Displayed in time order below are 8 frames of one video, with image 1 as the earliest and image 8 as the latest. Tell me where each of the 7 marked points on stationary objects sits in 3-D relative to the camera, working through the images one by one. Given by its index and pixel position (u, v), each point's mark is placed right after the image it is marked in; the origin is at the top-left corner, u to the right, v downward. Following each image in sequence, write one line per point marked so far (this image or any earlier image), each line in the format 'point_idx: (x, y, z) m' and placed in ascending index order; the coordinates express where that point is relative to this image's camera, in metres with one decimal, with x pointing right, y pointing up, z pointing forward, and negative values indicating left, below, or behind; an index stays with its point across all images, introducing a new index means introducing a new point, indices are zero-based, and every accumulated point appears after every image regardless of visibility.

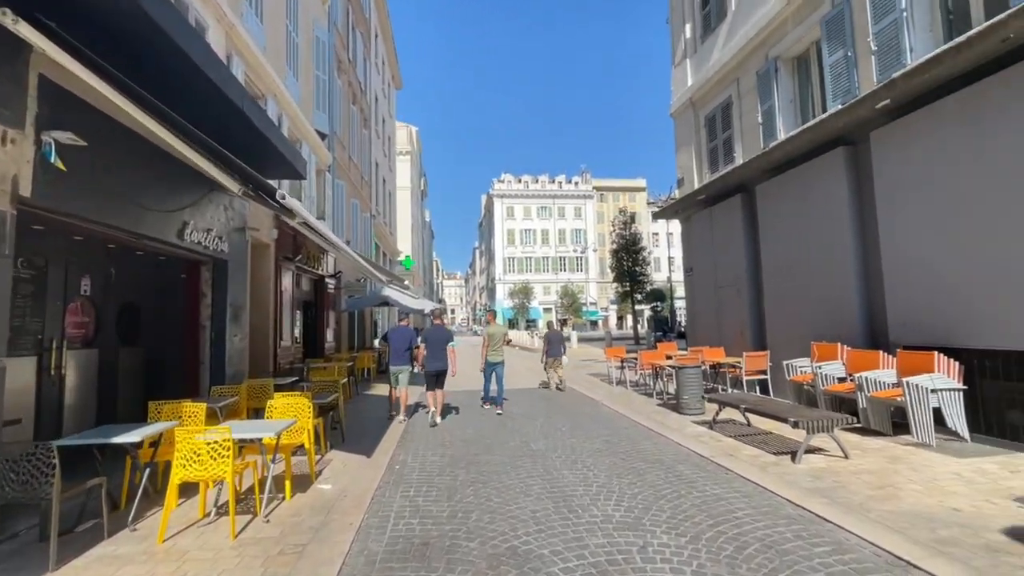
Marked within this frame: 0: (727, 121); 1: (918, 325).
0: (+5.4, +4.2, +12.6) m
1: (+5.8, -0.5, +7.2) m
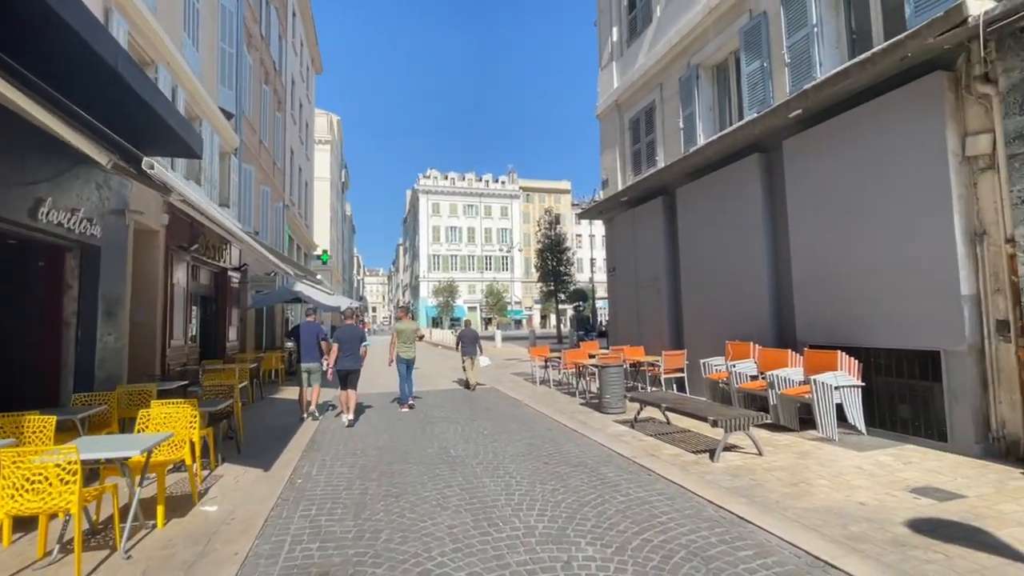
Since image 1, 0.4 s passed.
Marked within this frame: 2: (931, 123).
0: (+3.5, +4.2, +12.9) m
1: (+4.7, -0.6, +7.6) m
2: (+5.1, +2.0, +6.1) m
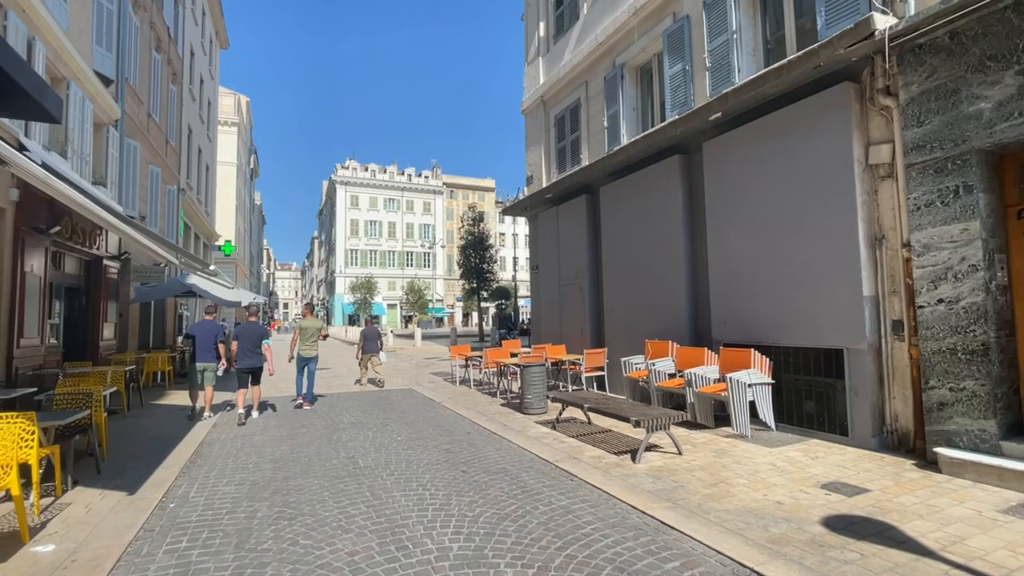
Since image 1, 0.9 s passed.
0: (+1.6, +4.2, +12.8) m
1: (+3.5, -0.6, +7.8) m
2: (+4.1, +2.0, +6.4) m
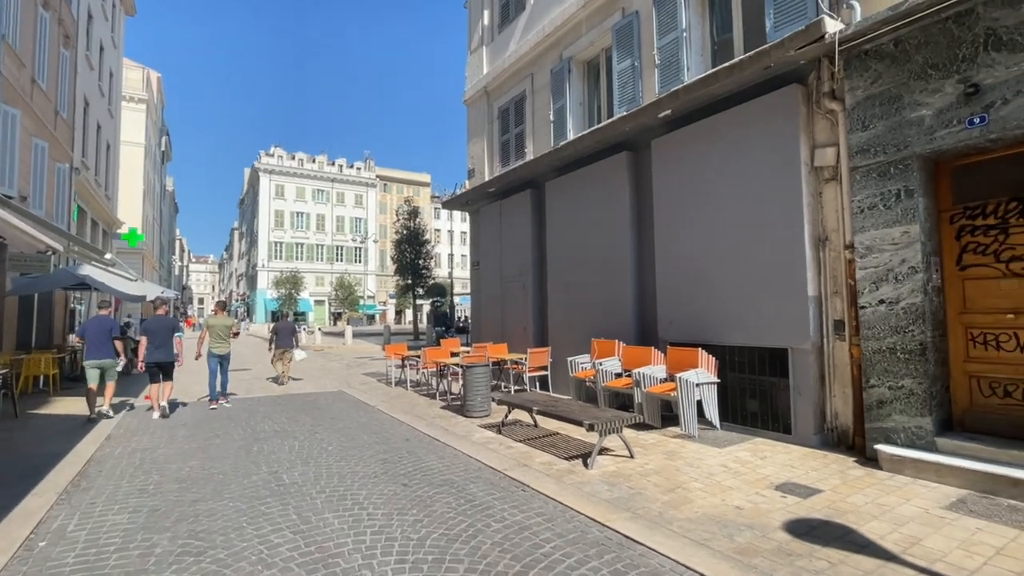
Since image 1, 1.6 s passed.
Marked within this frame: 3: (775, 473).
0: (+0.2, +4.3, +12.5) m
1: (+2.6, -0.5, +7.8) m
2: (+3.5, +2.0, +6.4) m
3: (+2.8, -2.0, +5.3) m
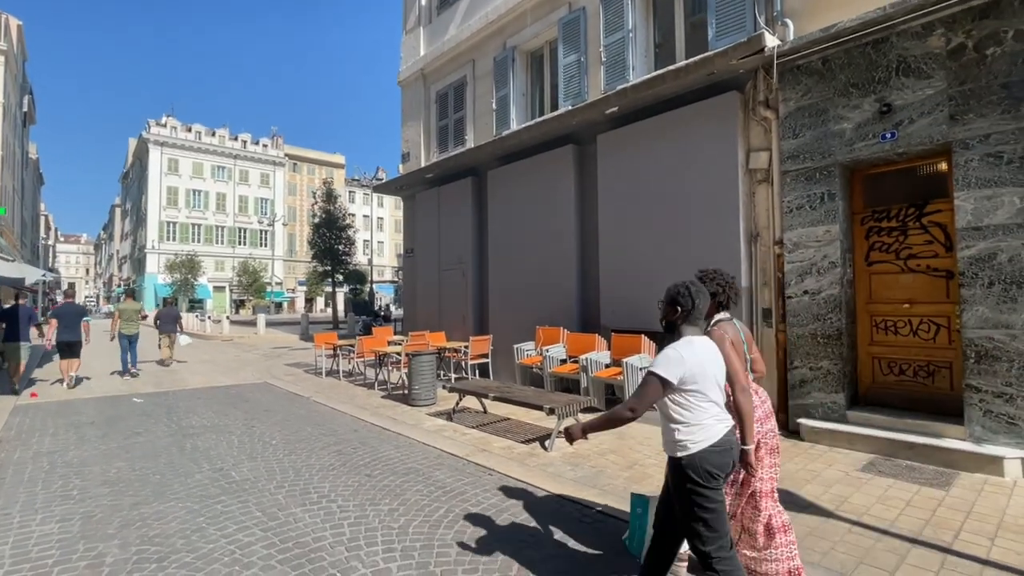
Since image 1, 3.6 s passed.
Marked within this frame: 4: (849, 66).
0: (-1.3, +4.6, +12.4) m
1: (+1.8, -0.4, +8.2) m
2: (+3.0, +2.1, +7.0) m
3: (+2.4, -1.8, +5.8) m
4: (+4.0, +2.6, +6.0) m
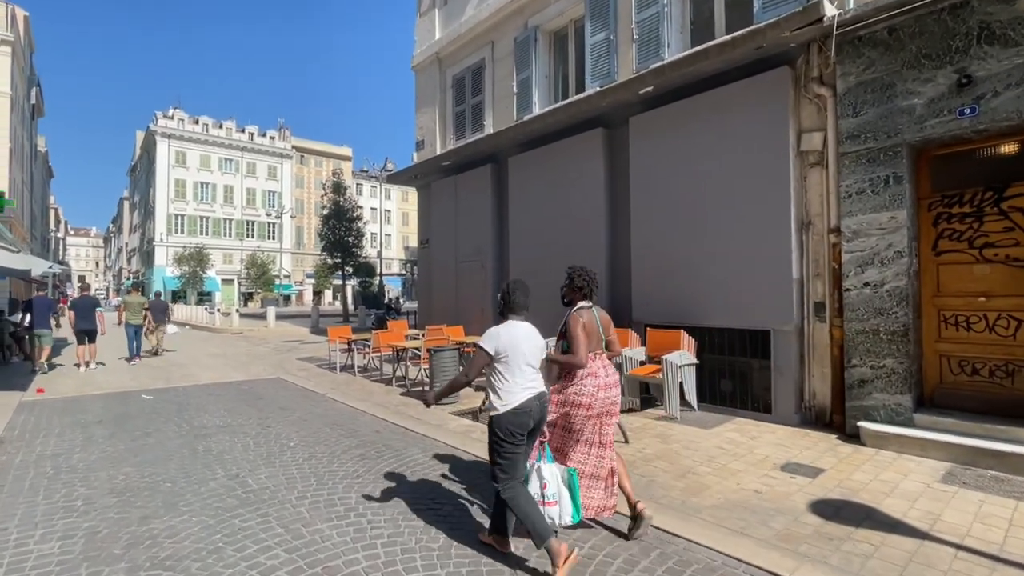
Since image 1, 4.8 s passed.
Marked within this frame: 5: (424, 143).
0: (-0.8, +4.8, +11.8) m
1: (+2.3, -0.3, +7.7) m
2: (+3.4, +2.2, +6.4) m
3: (+2.8, -1.8, +5.4) m
4: (+4.4, +2.7, +5.4) m
5: (-2.4, +3.9, +13.5) m
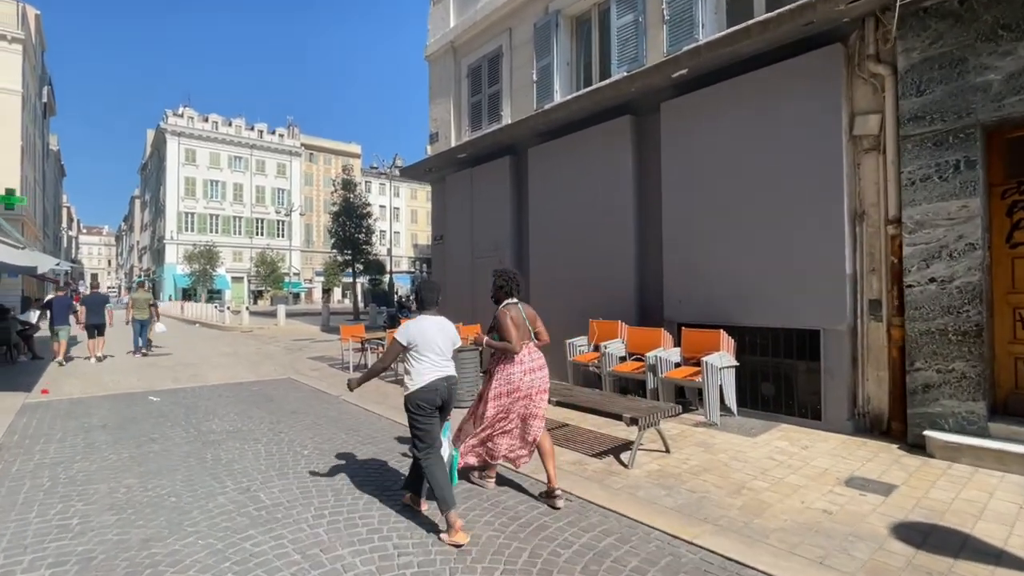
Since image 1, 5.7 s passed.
0: (-0.4, +4.8, +11.4) m
1: (+2.6, -0.2, +7.2) m
2: (+3.7, +2.3, +5.9) m
3: (+3.1, -1.7, +4.9) m
4: (+4.7, +2.8, +4.9) m
5: (-1.9, +3.9, +13.1) m
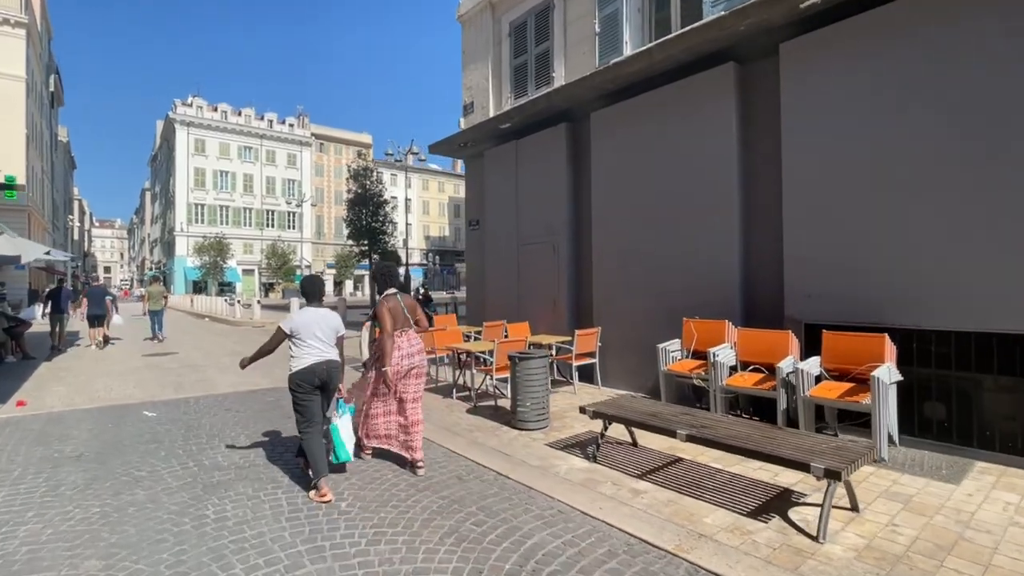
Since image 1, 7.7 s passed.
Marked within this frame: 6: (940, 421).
0: (+0.6, +5.0, +9.7) m
1: (+3.6, -0.1, +5.6) m
2: (+4.6, +2.3, +4.3) m
3: (+4.0, -1.6, +3.3) m
4: (+5.6, +2.8, +3.2) m
5: (-0.9, +4.1, +11.5) m
6: (+4.3, -1.3, +4.9) m
